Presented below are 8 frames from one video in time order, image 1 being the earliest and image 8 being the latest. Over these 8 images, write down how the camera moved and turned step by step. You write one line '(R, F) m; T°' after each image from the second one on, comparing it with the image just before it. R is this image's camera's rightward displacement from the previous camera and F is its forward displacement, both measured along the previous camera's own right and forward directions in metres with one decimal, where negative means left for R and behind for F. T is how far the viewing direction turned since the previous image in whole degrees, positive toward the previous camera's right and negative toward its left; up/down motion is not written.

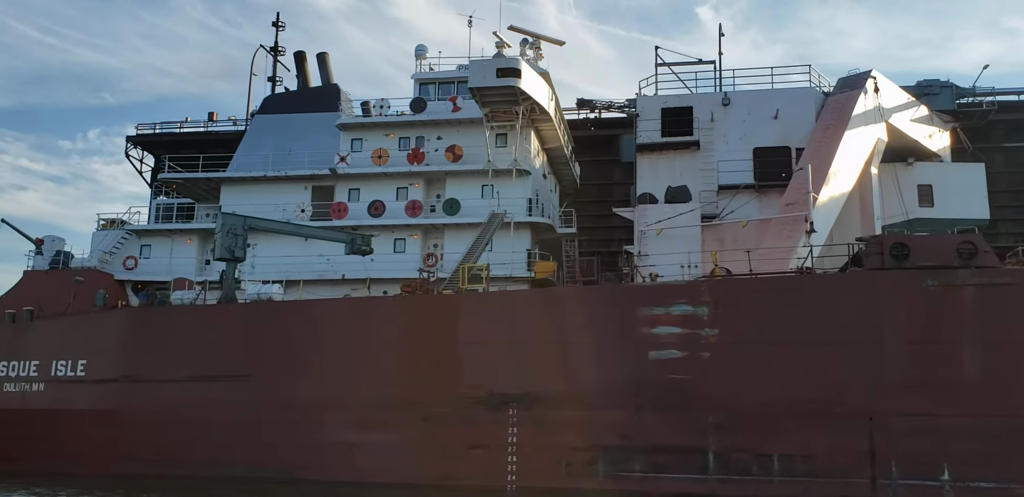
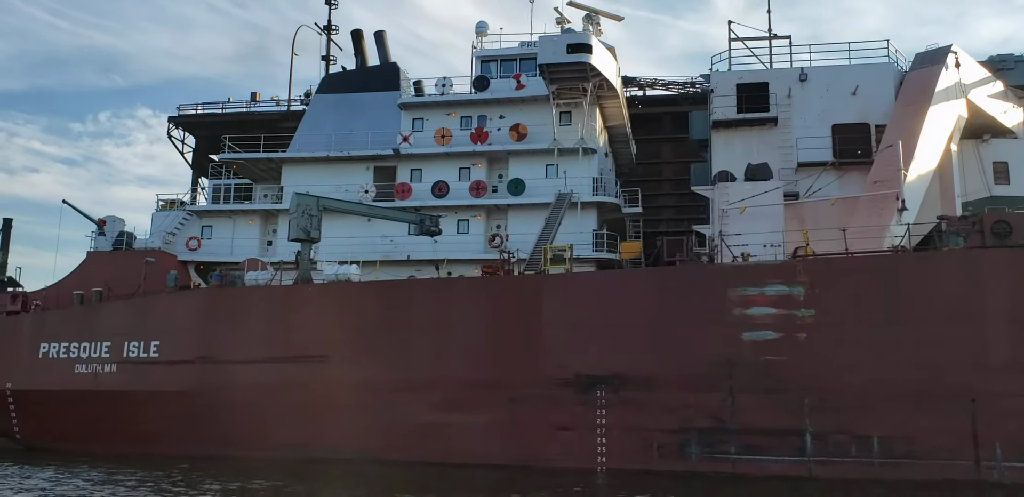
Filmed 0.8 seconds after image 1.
(-0.9, +0.2) m; -1°
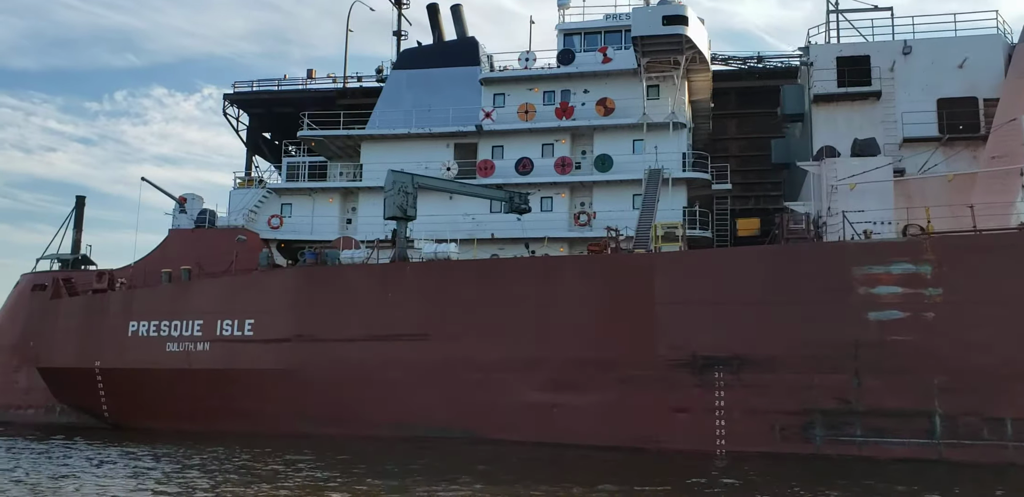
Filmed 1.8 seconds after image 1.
(-1.1, +0.2) m; -1°
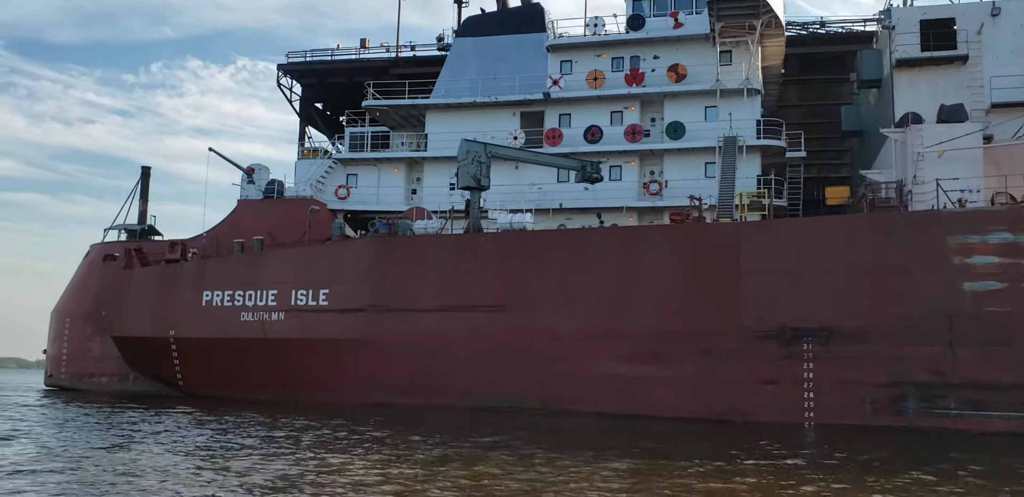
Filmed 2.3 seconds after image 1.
(-0.6, +0.1) m; -2°
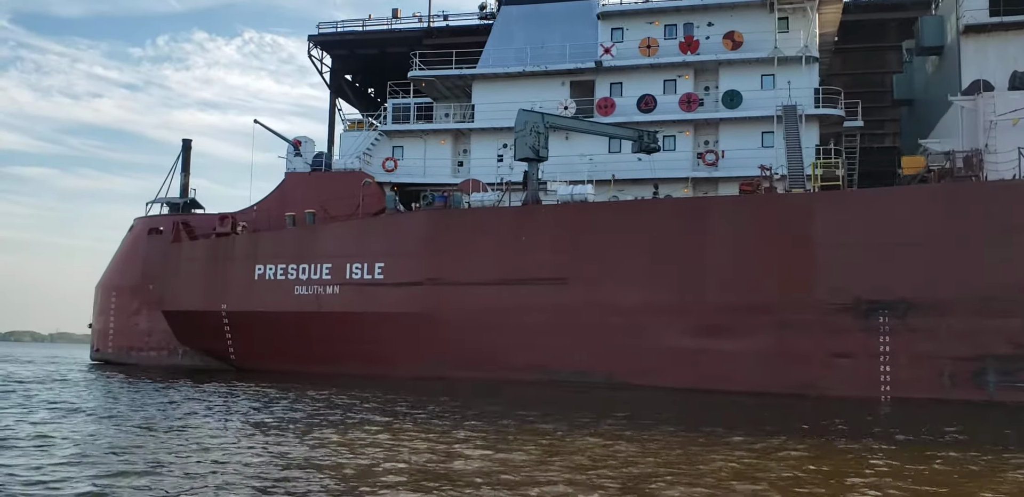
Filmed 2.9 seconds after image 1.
(-0.7, +0.2) m; -1°
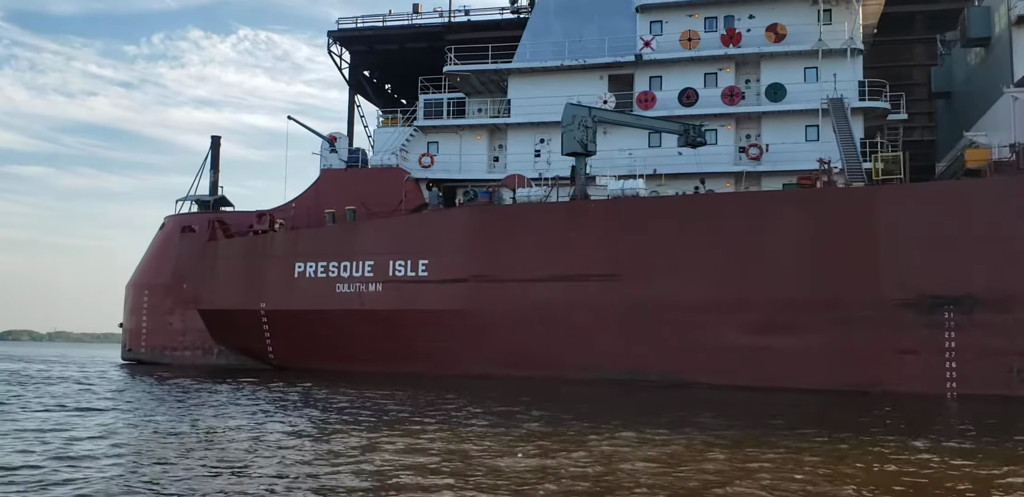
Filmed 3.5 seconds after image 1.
(-0.7, +0.2) m; 0°
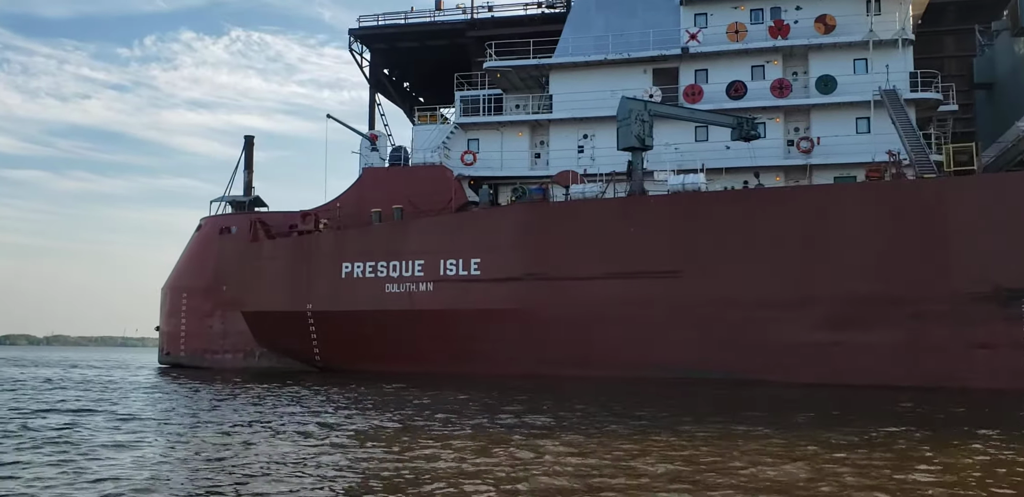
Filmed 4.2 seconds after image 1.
(-0.8, +0.2) m; 0°
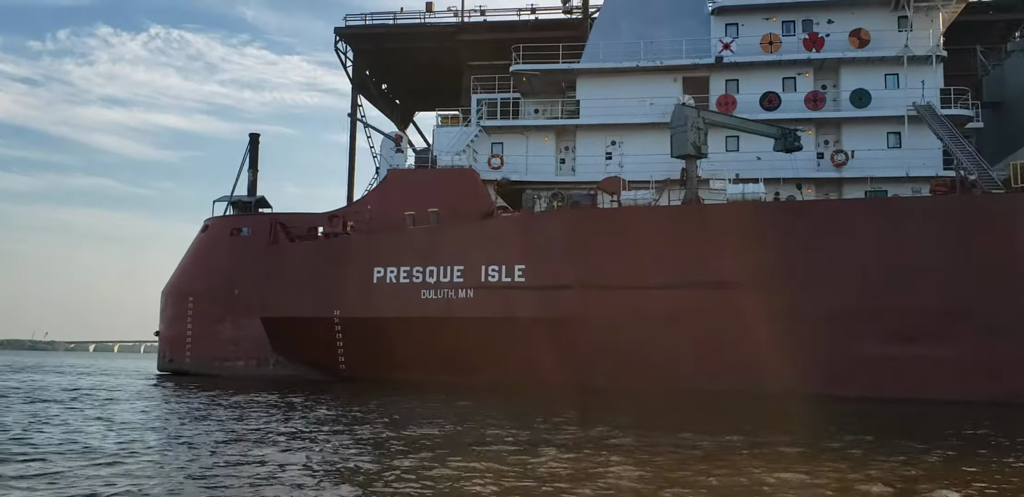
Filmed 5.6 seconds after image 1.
(-1.6, +0.4) m; +4°
